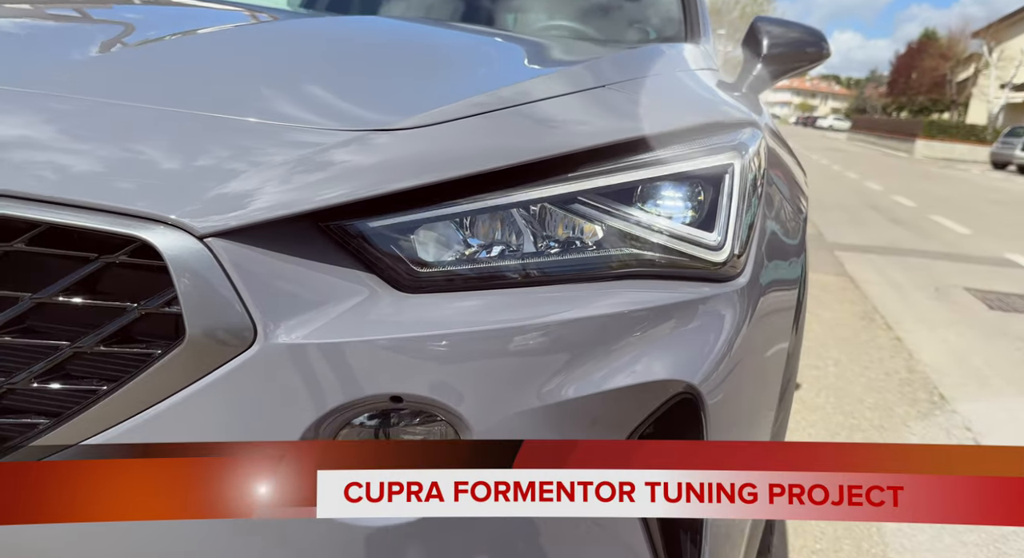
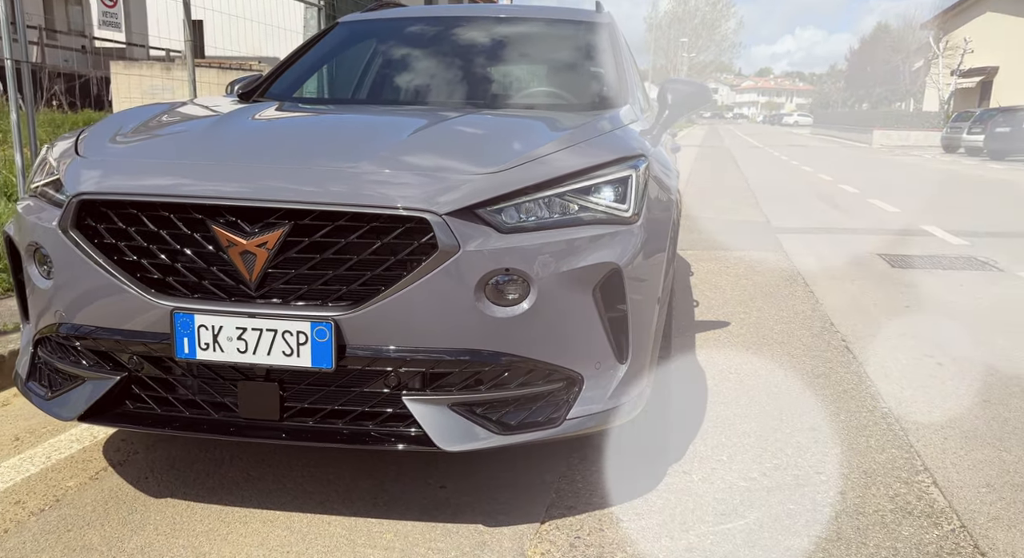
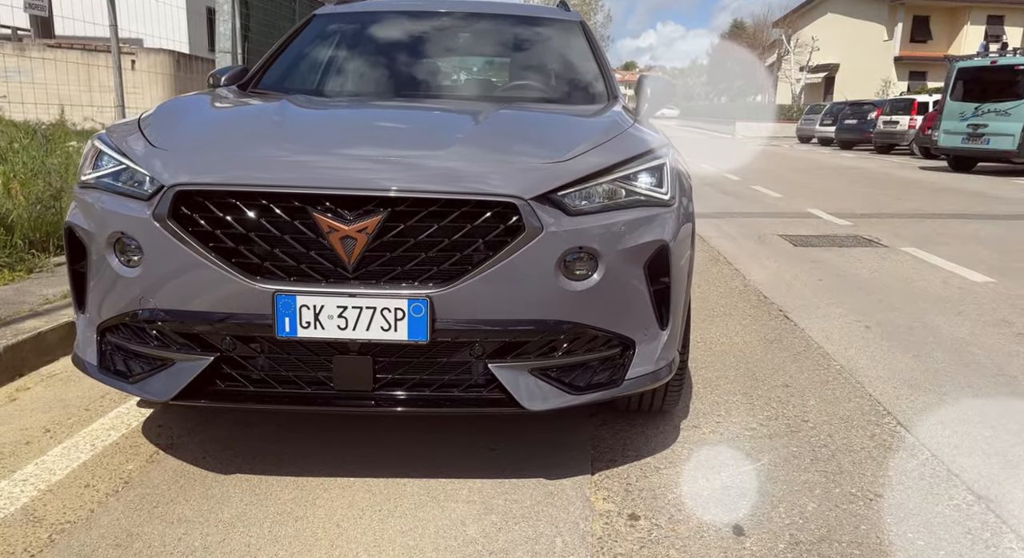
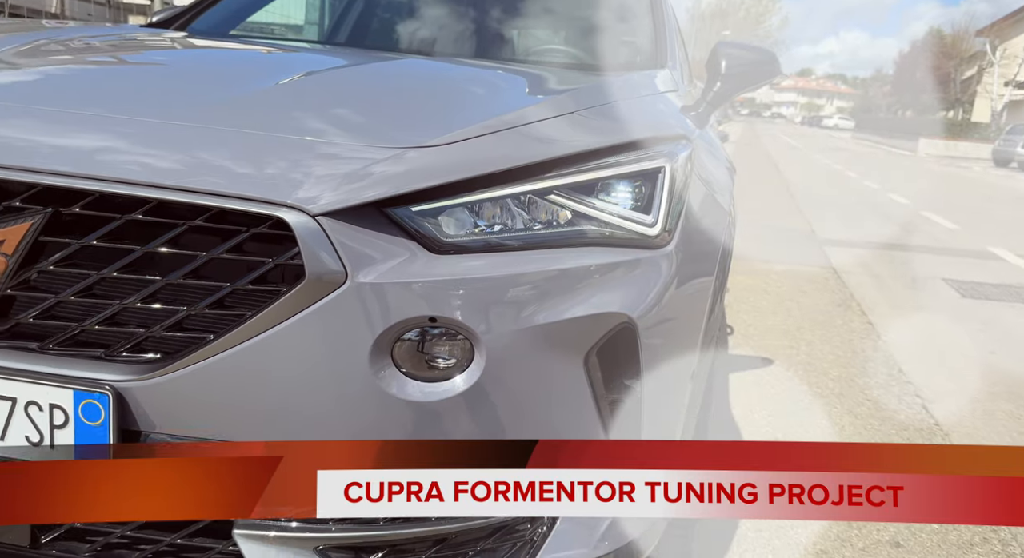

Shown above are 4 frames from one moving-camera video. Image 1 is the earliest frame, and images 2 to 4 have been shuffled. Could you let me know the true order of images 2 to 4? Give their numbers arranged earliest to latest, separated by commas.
4, 2, 3
